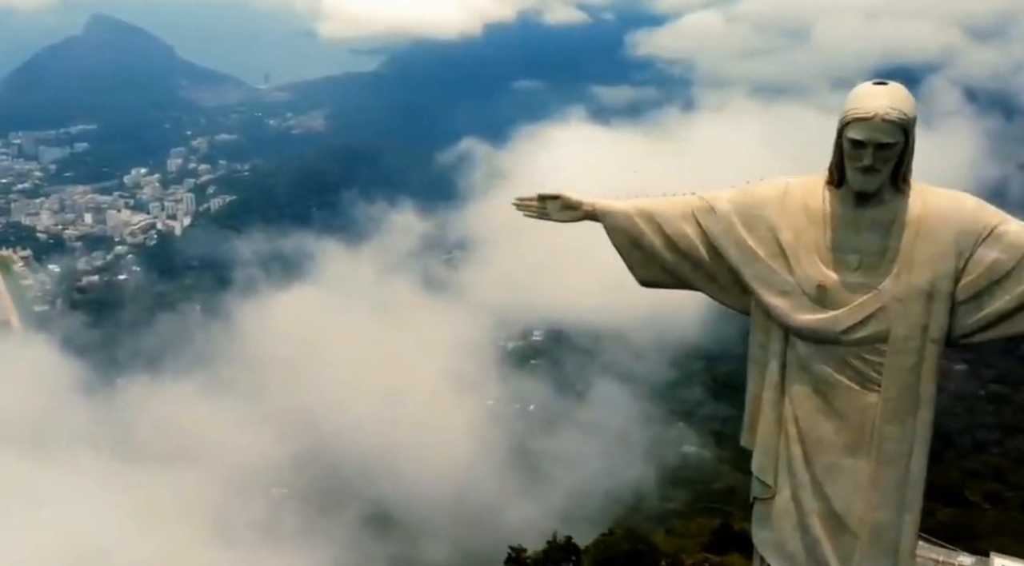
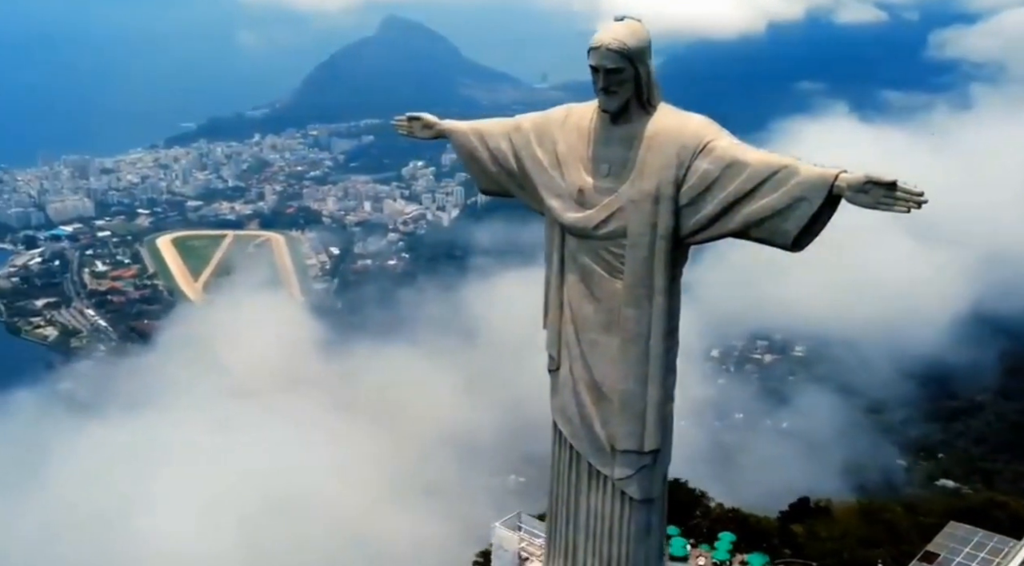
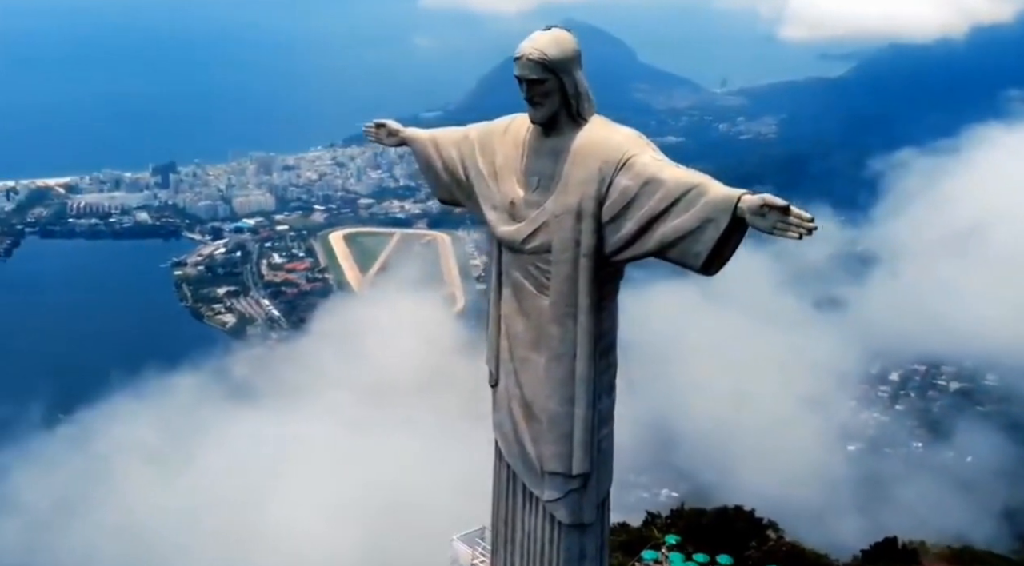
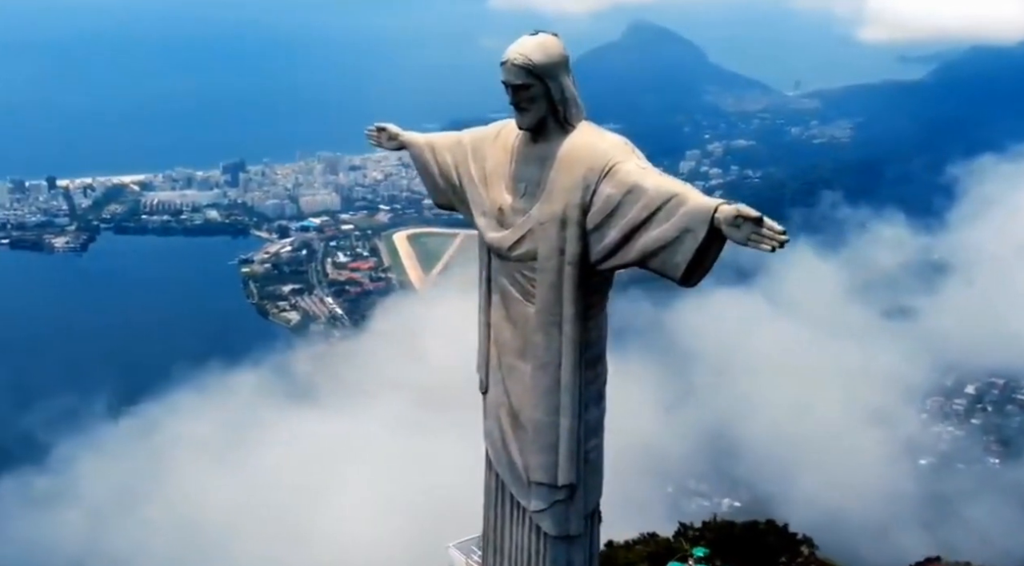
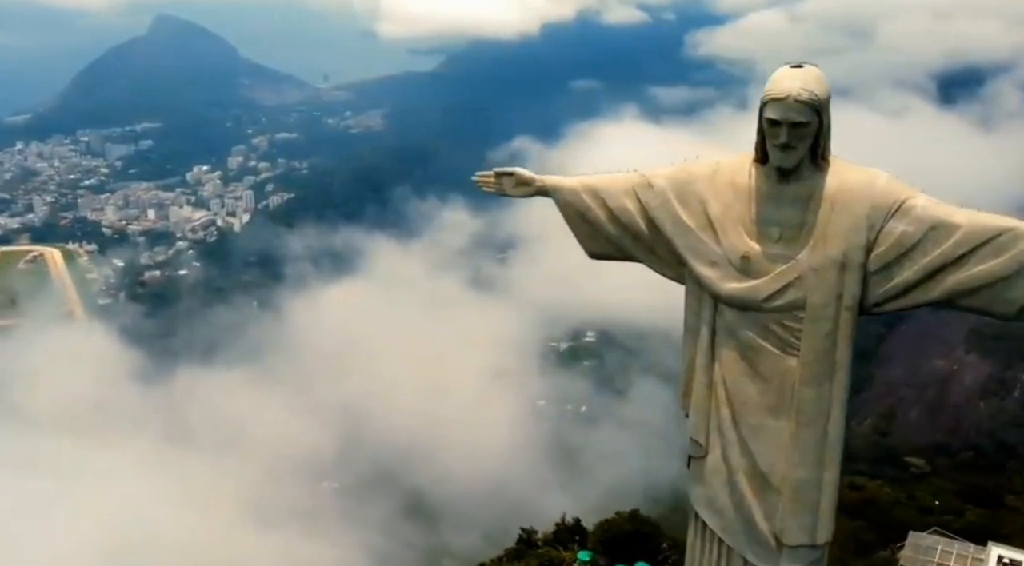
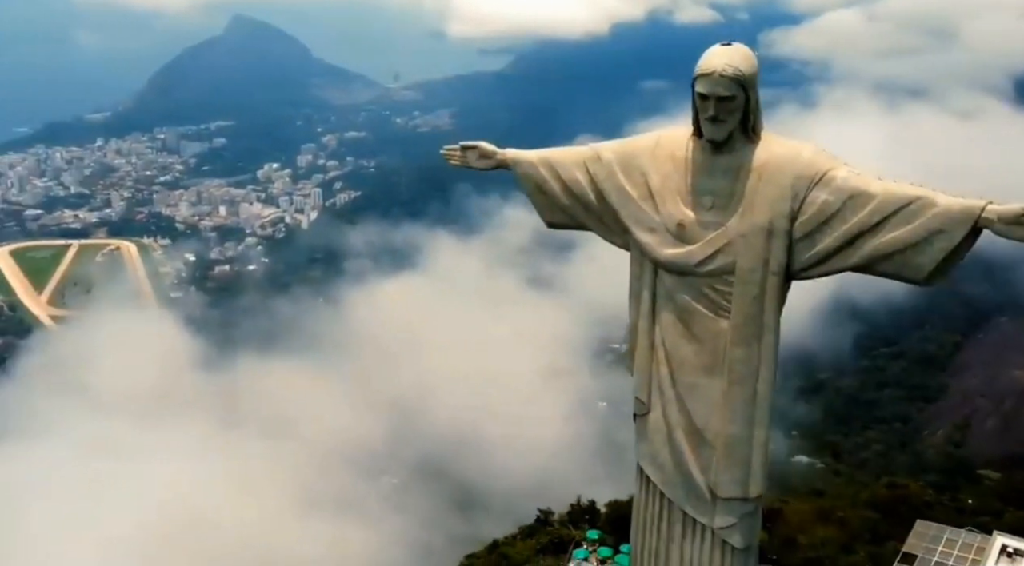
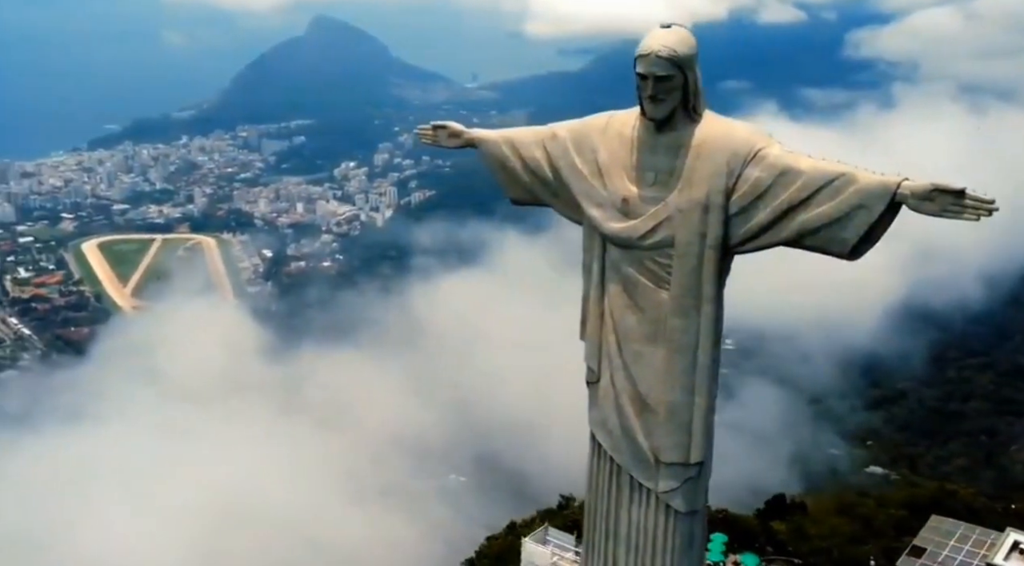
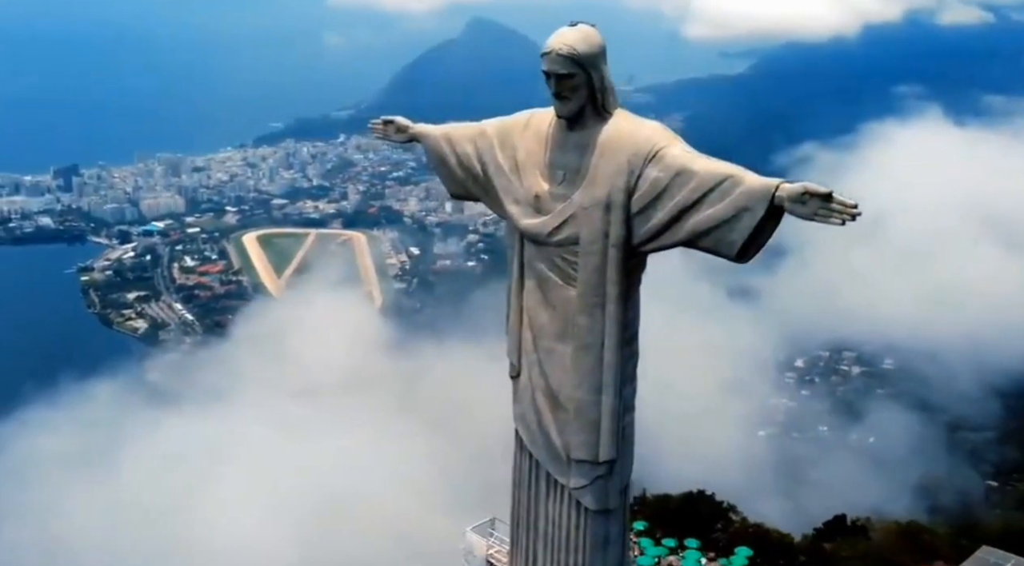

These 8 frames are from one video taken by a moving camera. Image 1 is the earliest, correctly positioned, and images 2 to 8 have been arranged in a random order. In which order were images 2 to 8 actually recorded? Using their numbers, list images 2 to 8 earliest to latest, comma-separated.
5, 6, 7, 2, 8, 3, 4
